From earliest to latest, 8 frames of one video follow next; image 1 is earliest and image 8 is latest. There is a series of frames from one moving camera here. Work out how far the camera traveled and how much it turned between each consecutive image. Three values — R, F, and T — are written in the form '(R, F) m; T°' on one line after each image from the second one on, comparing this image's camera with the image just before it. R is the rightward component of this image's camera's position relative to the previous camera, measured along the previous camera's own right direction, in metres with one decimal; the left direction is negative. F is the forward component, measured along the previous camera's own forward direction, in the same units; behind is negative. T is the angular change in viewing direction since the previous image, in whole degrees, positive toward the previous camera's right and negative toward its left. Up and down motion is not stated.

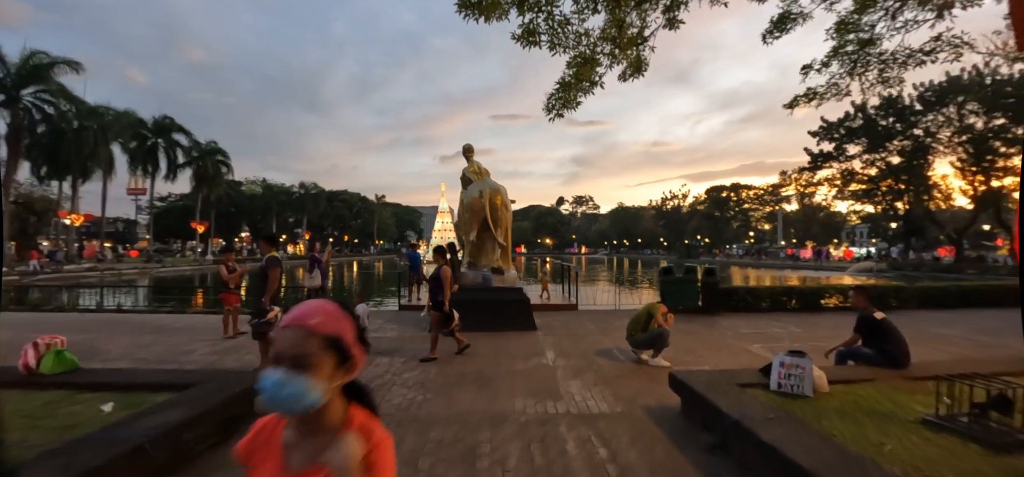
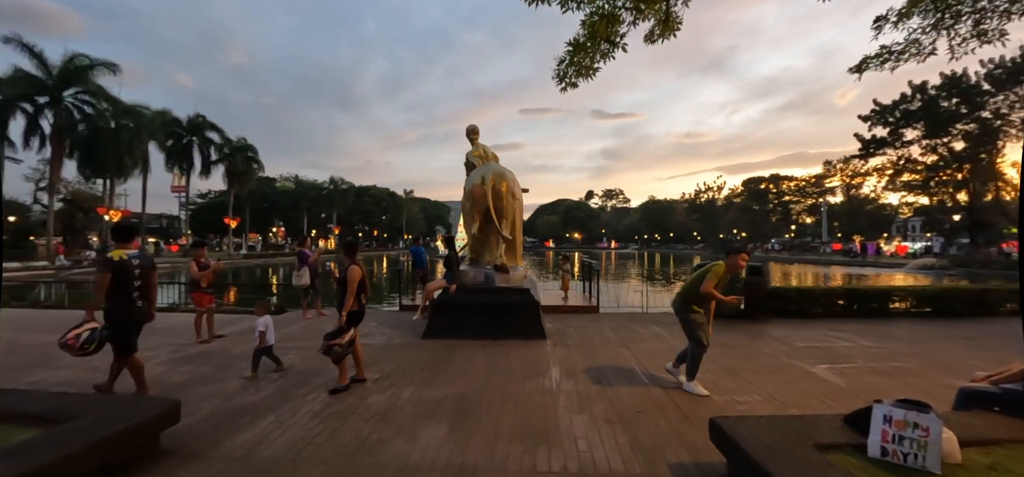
(+0.4, +1.1) m; -4°
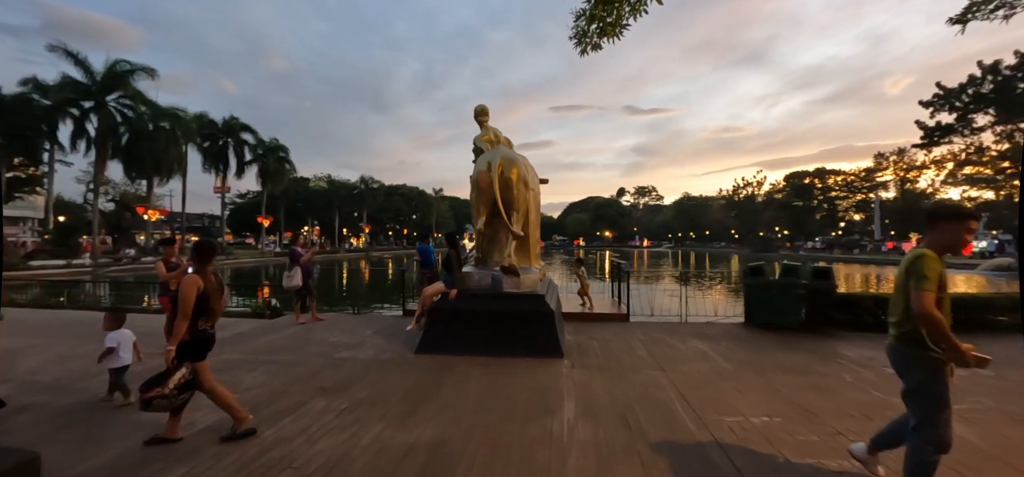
(+0.3, +1.1) m; -4°
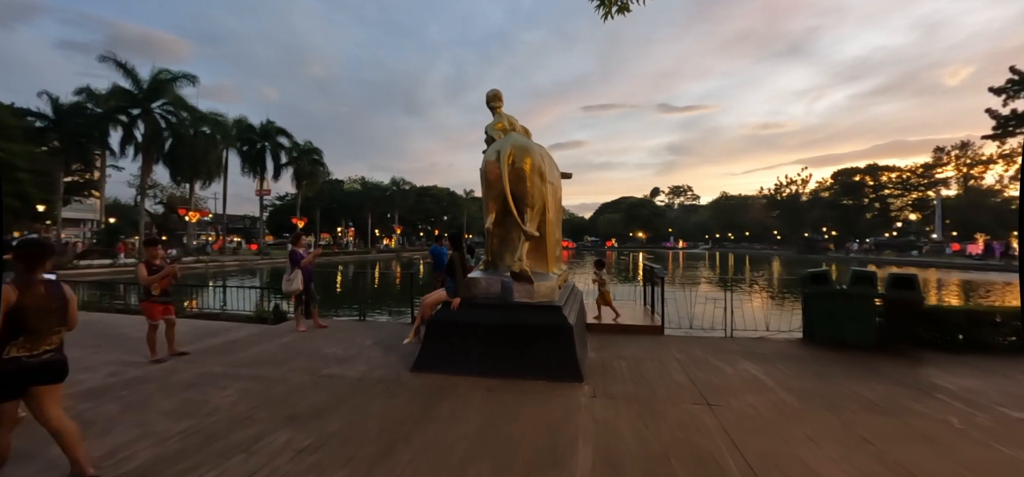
(+0.2, +0.8) m; -4°
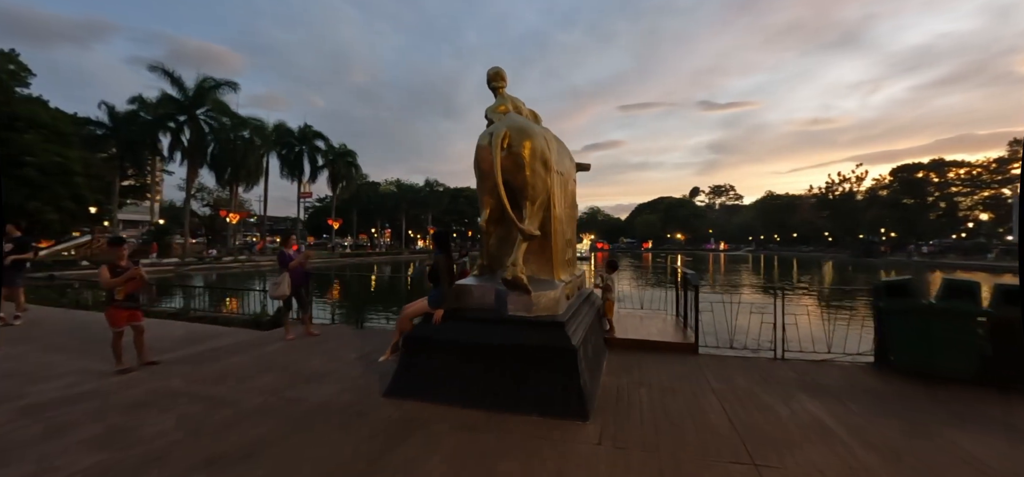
(+0.4, +0.9) m; -5°
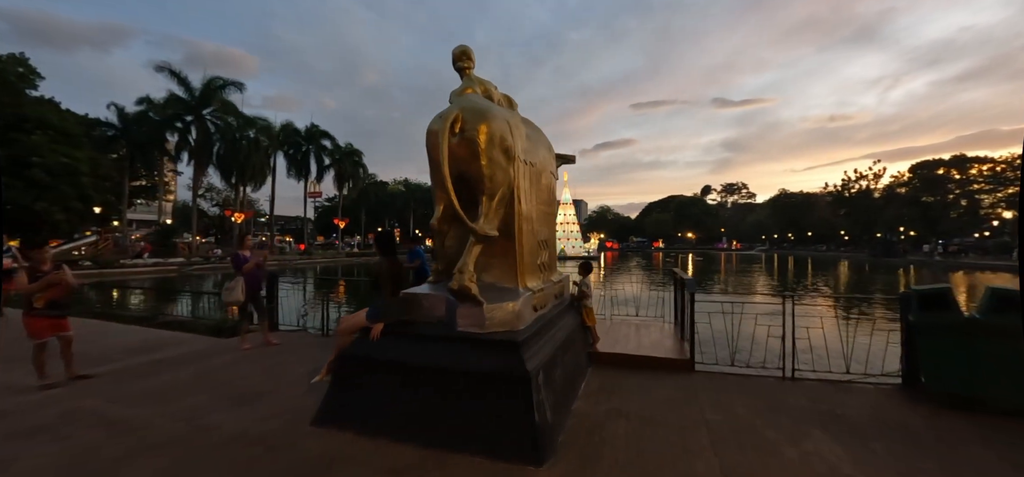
(+0.5, +0.6) m; -1°
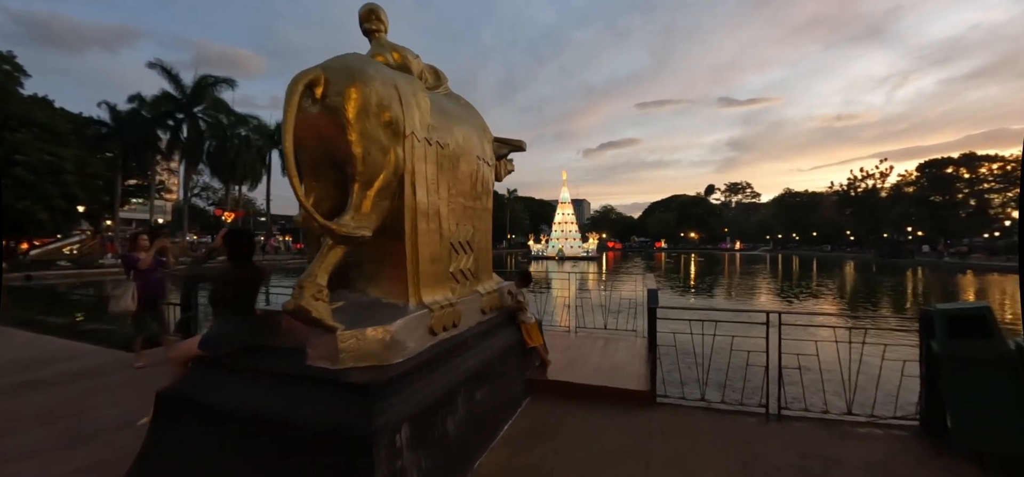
(+0.8, +0.9) m; -1°
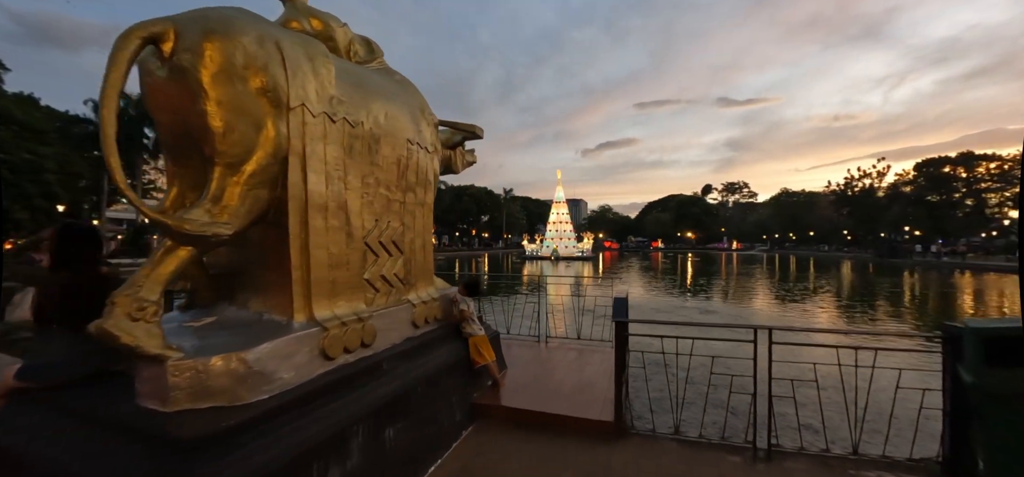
(+0.4, +0.6) m; 0°
